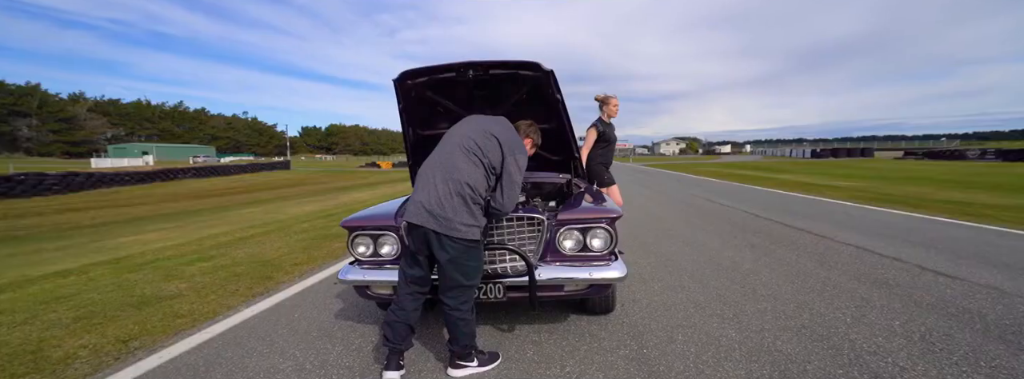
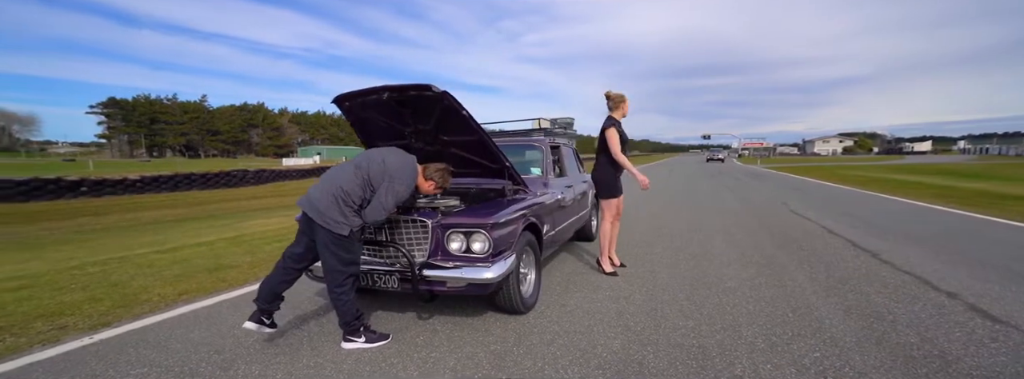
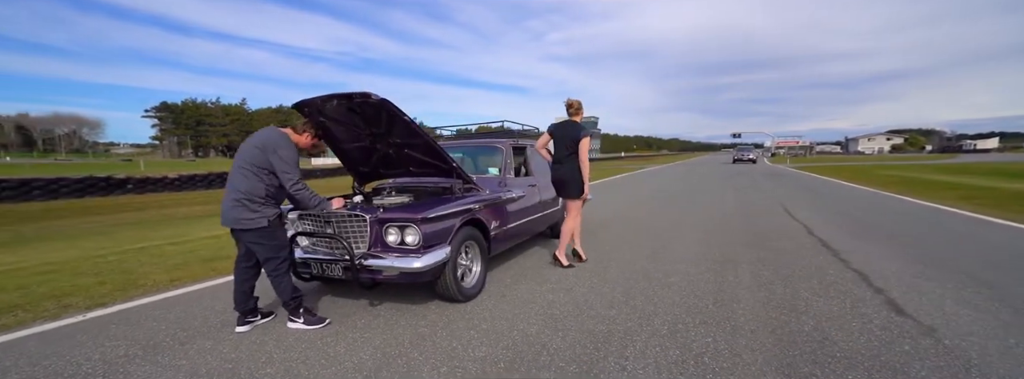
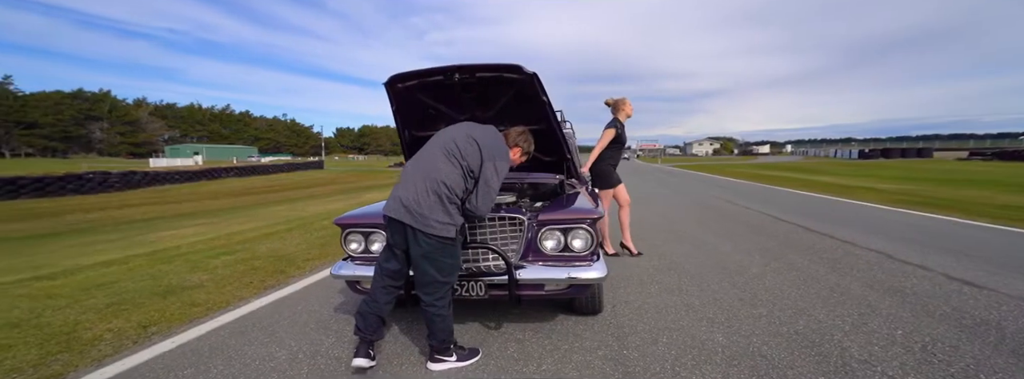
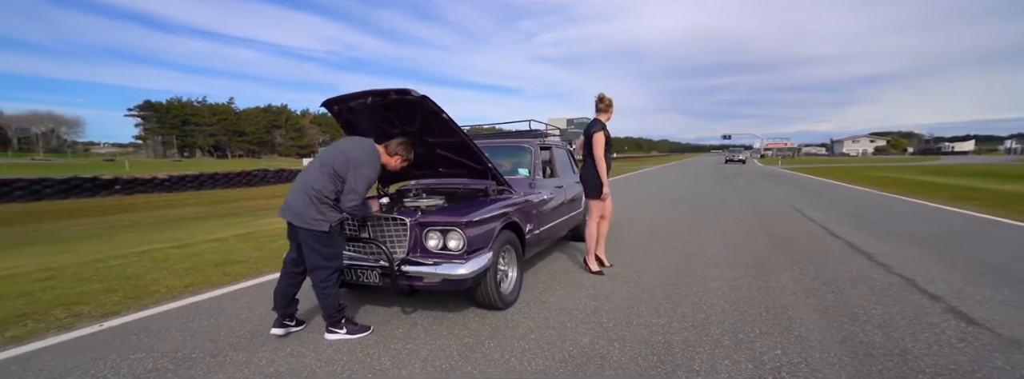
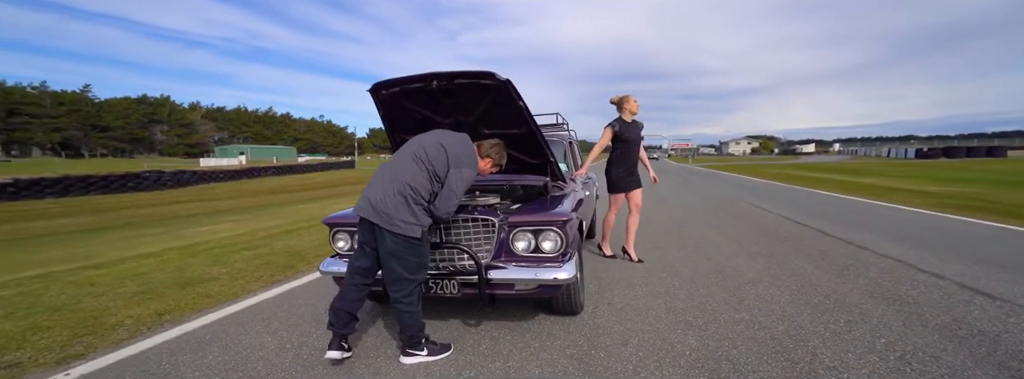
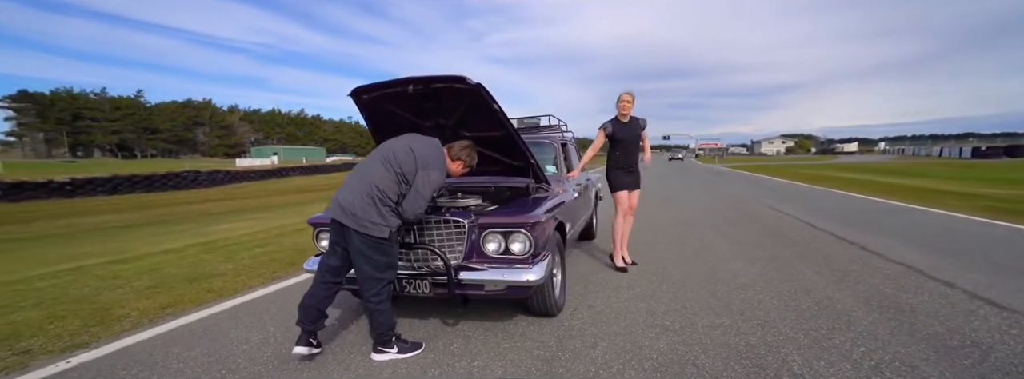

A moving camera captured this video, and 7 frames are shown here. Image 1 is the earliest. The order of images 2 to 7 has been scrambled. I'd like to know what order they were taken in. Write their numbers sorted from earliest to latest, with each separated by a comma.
4, 6, 7, 2, 5, 3
